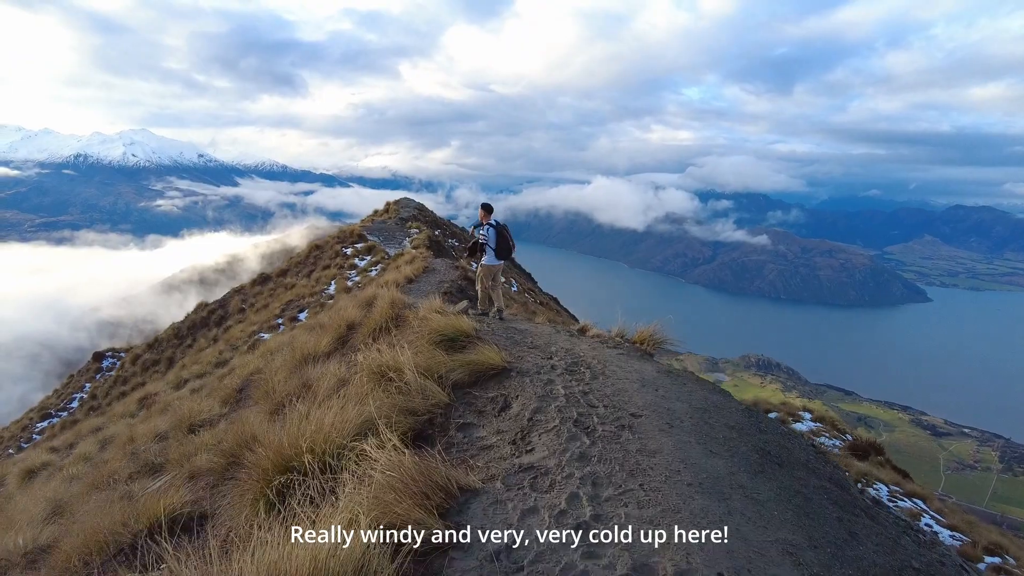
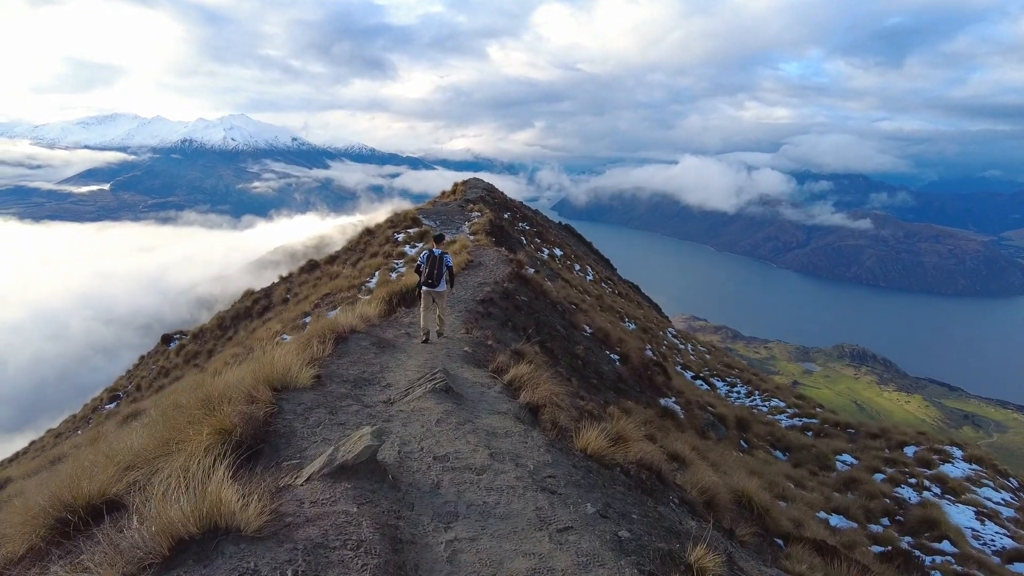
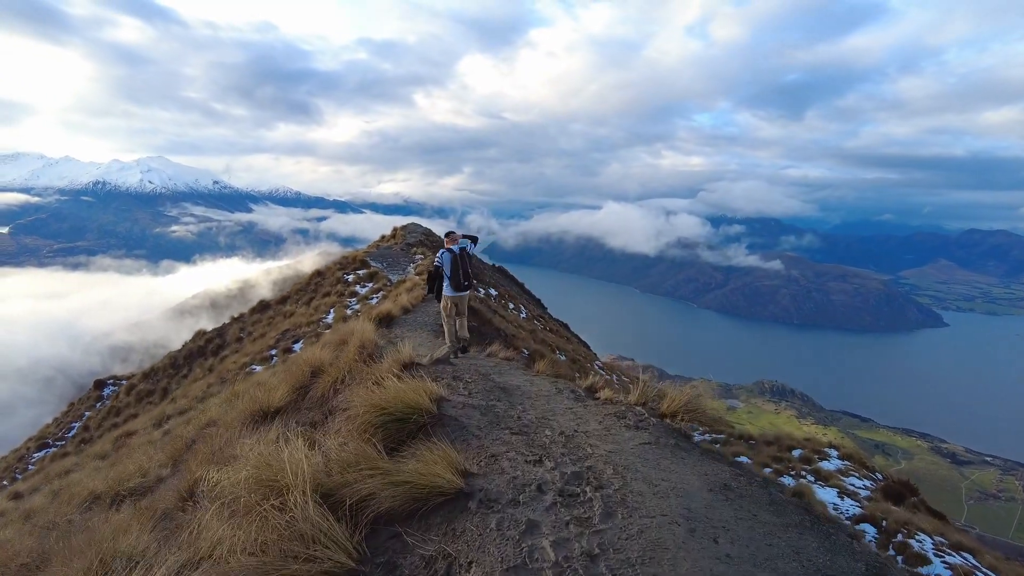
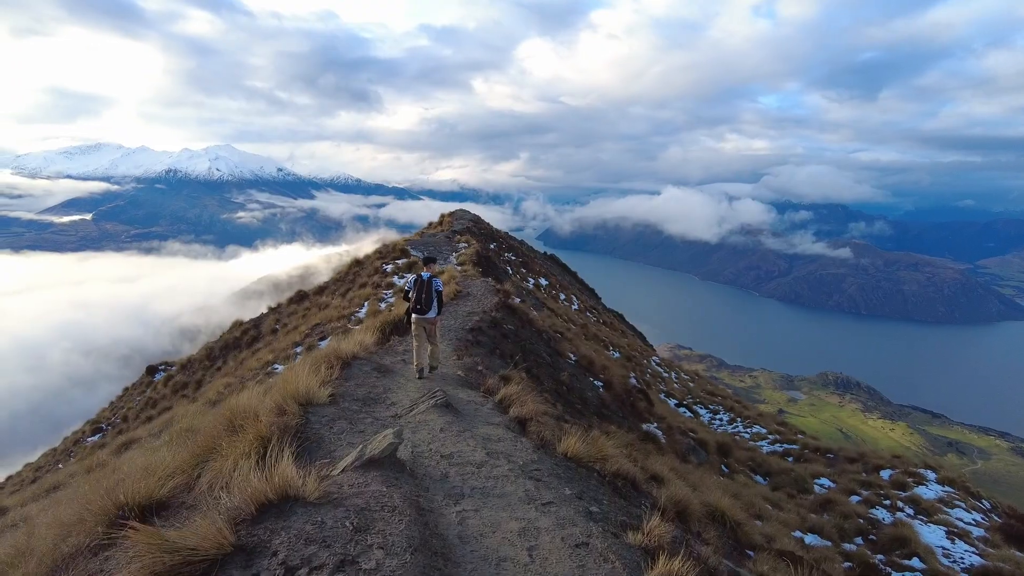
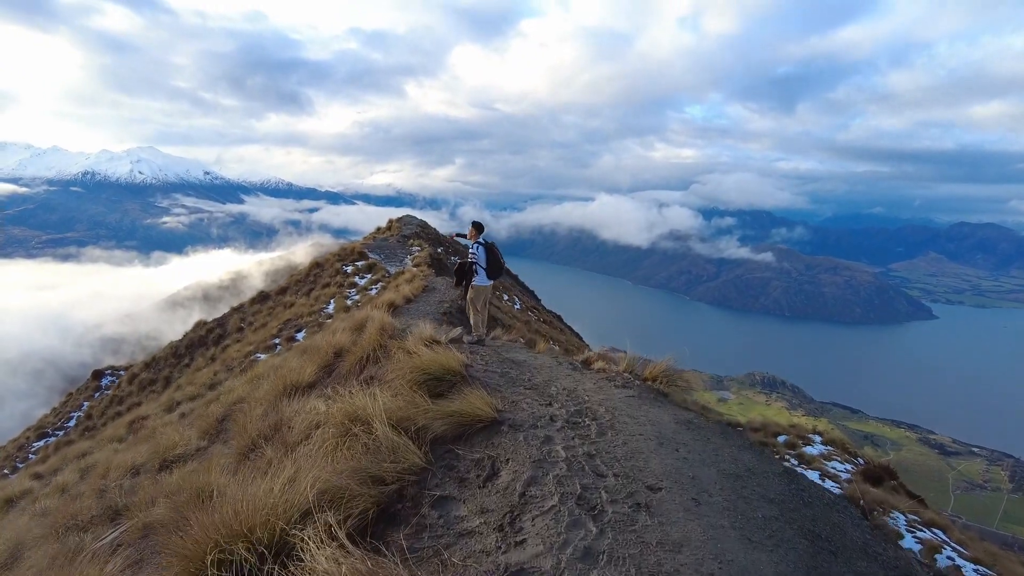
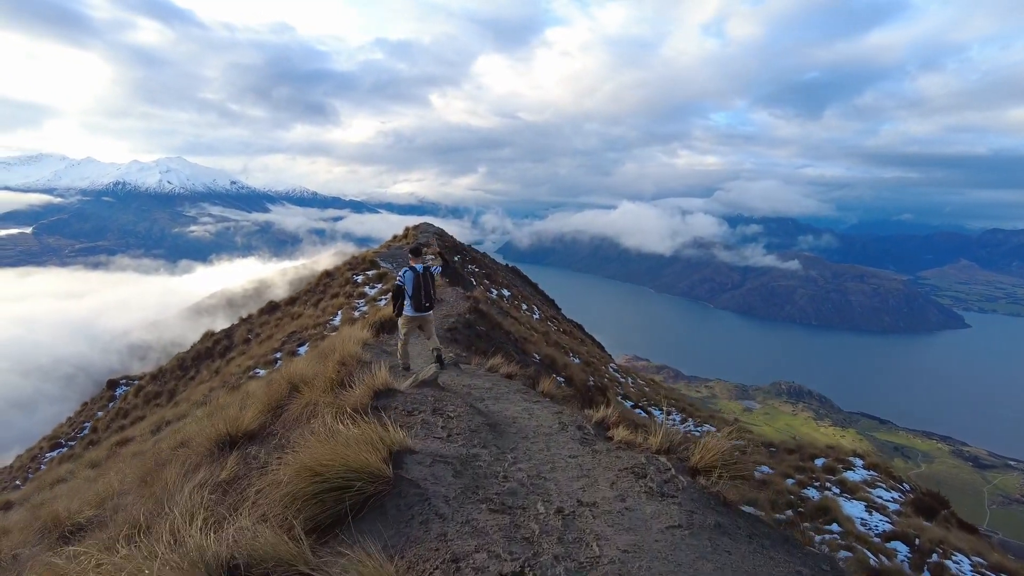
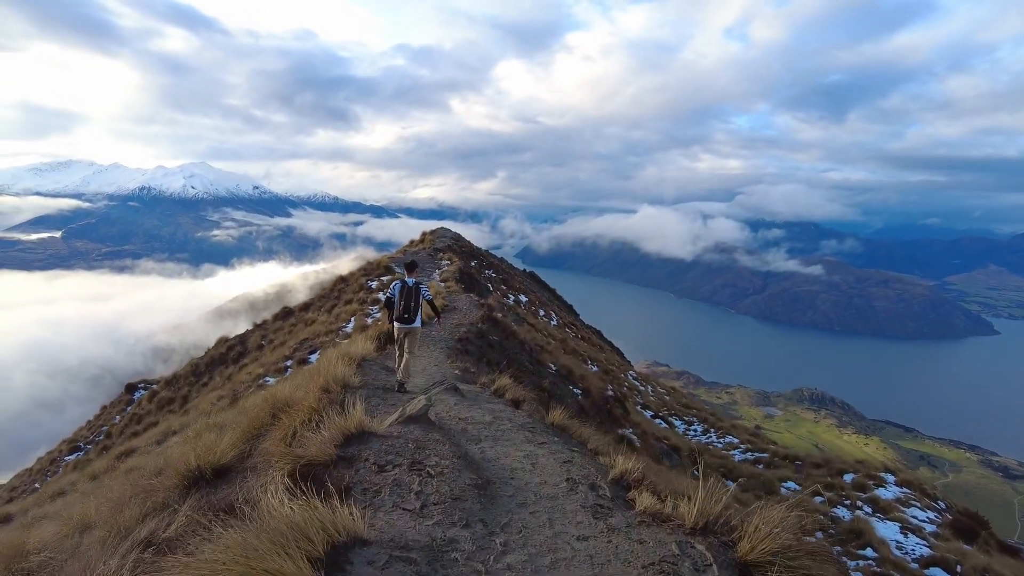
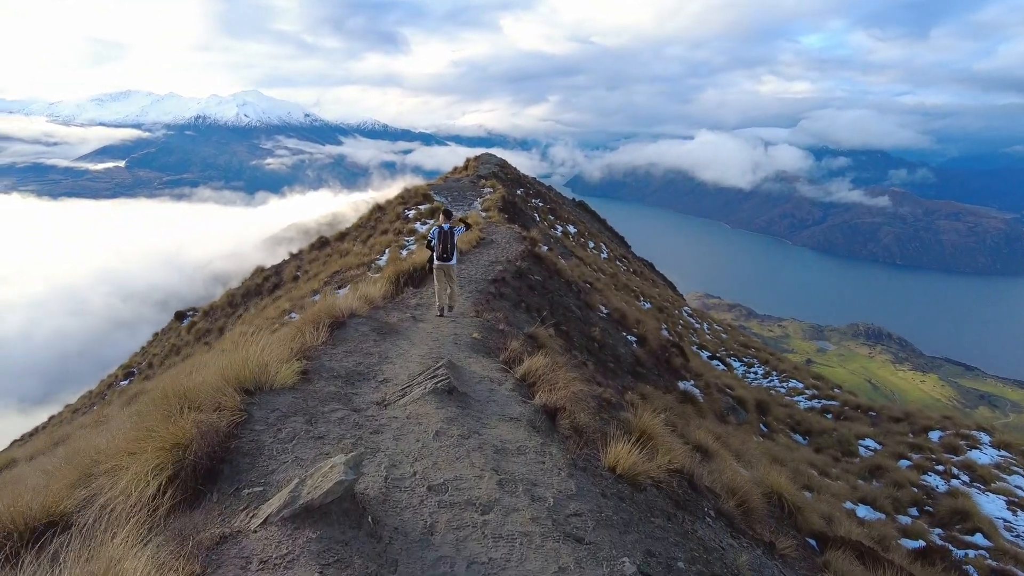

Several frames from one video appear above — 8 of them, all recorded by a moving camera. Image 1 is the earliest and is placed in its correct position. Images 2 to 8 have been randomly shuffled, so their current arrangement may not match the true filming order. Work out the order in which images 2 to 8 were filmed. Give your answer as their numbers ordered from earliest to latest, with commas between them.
5, 3, 6, 7, 4, 2, 8
